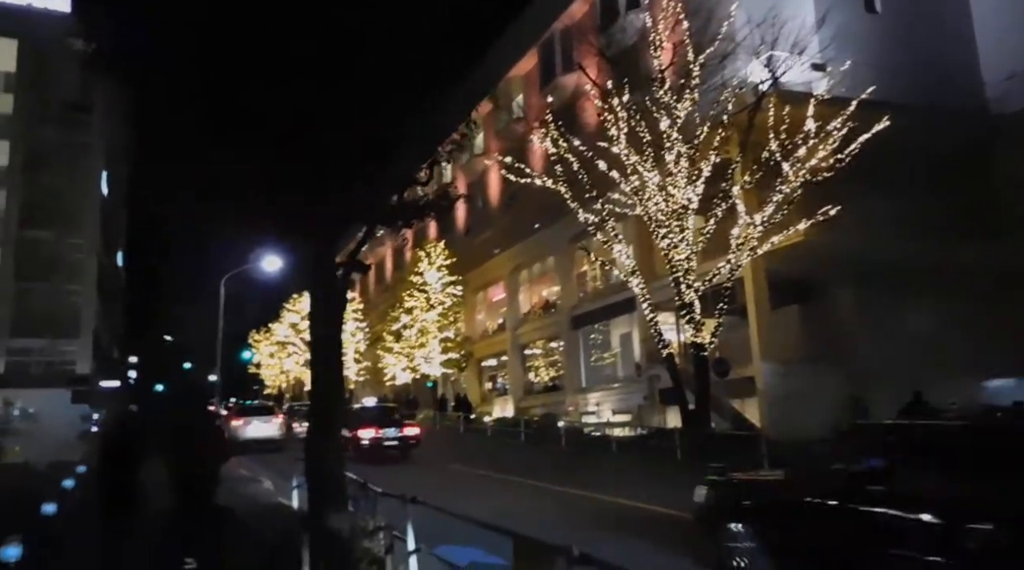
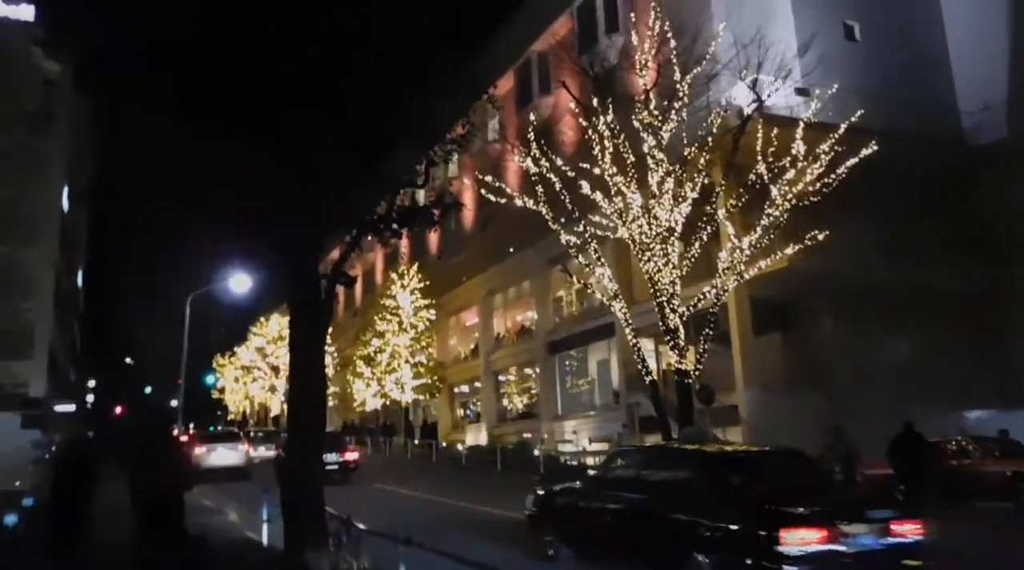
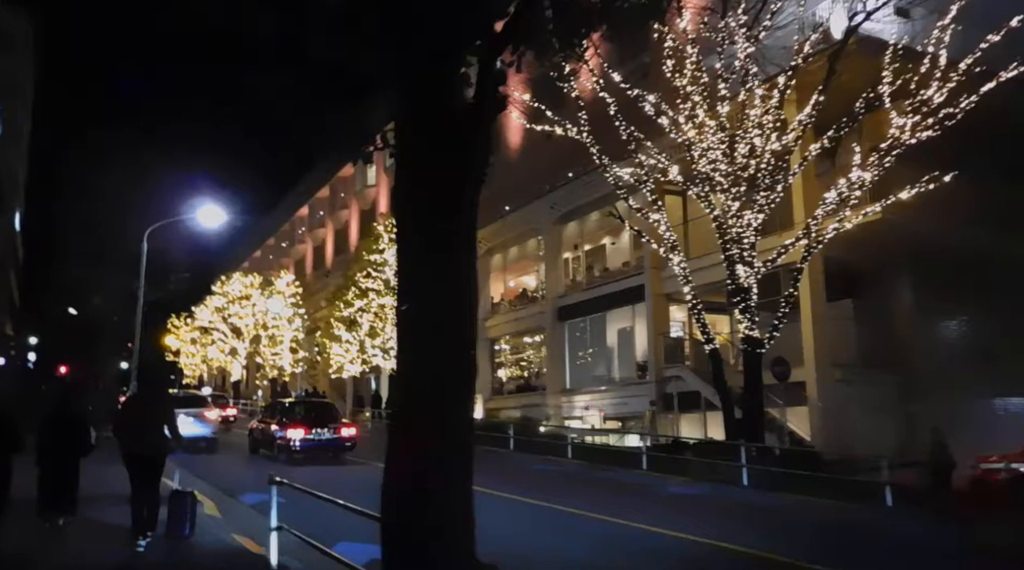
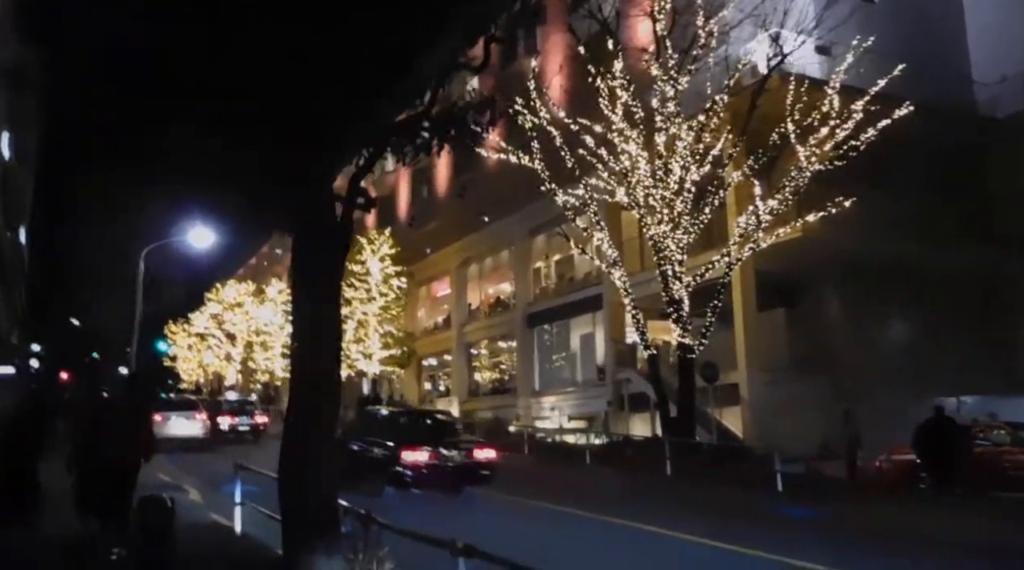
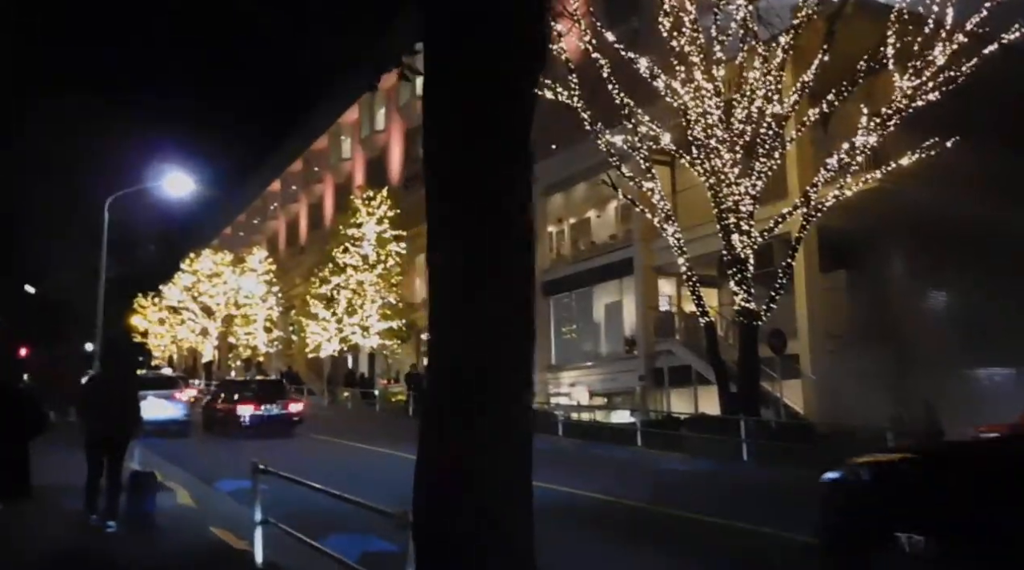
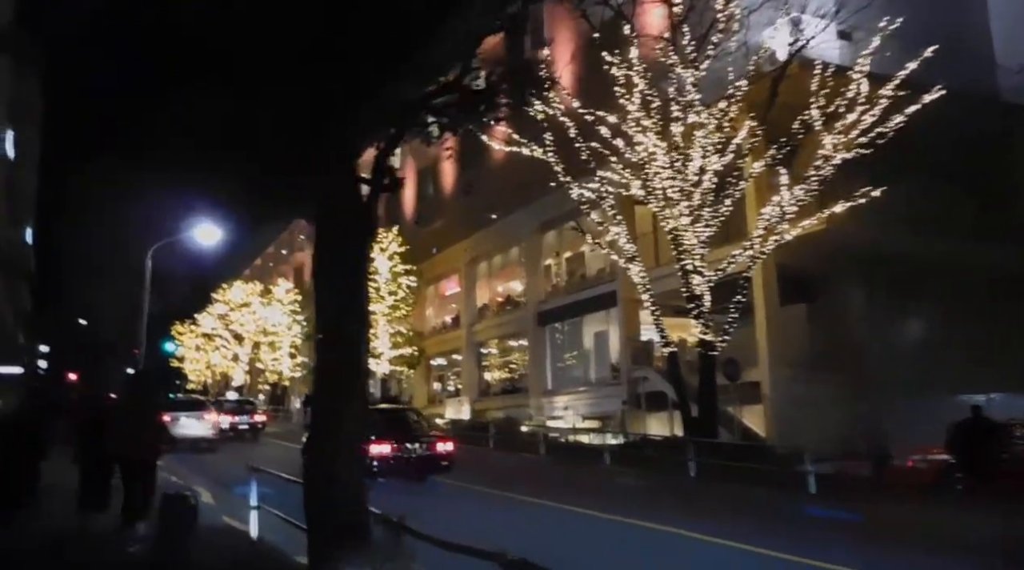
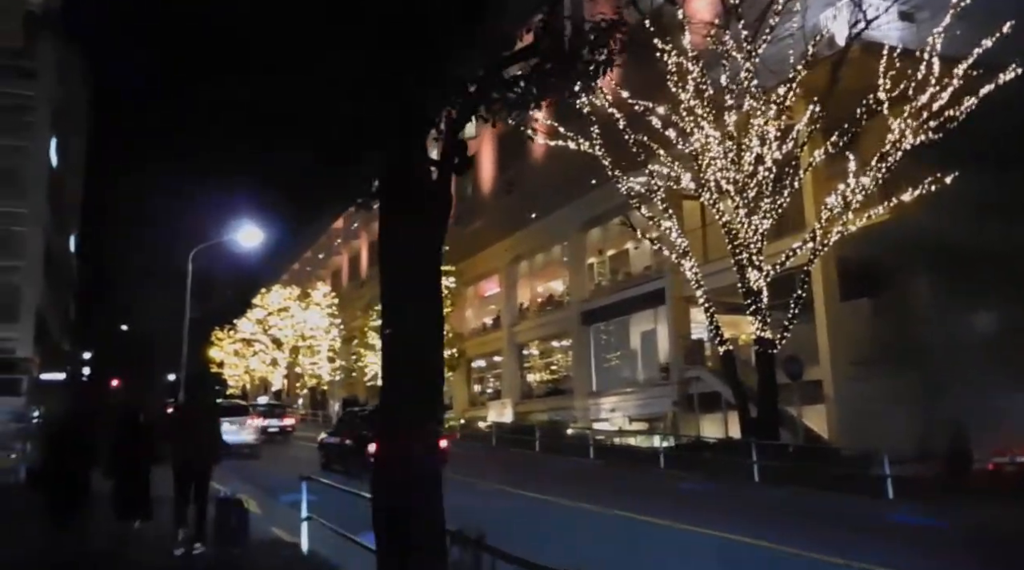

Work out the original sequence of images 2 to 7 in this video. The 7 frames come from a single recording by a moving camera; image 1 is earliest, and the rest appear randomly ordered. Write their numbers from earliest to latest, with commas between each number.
2, 4, 6, 7, 3, 5
